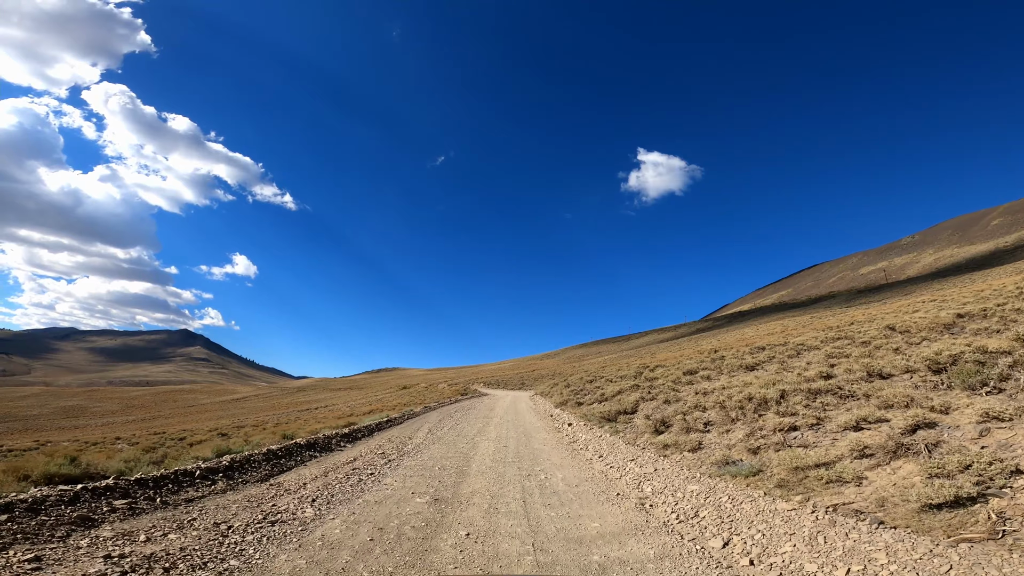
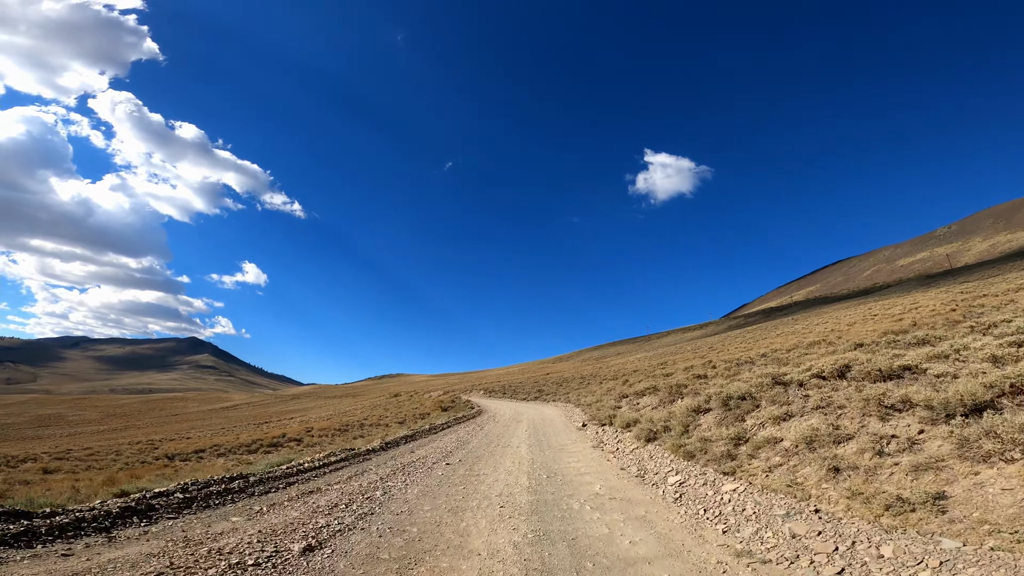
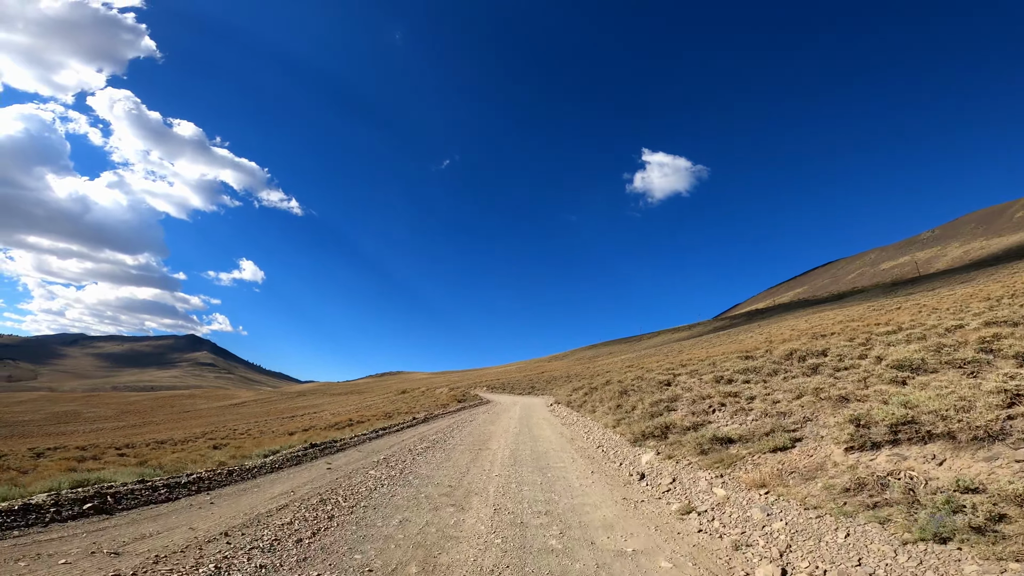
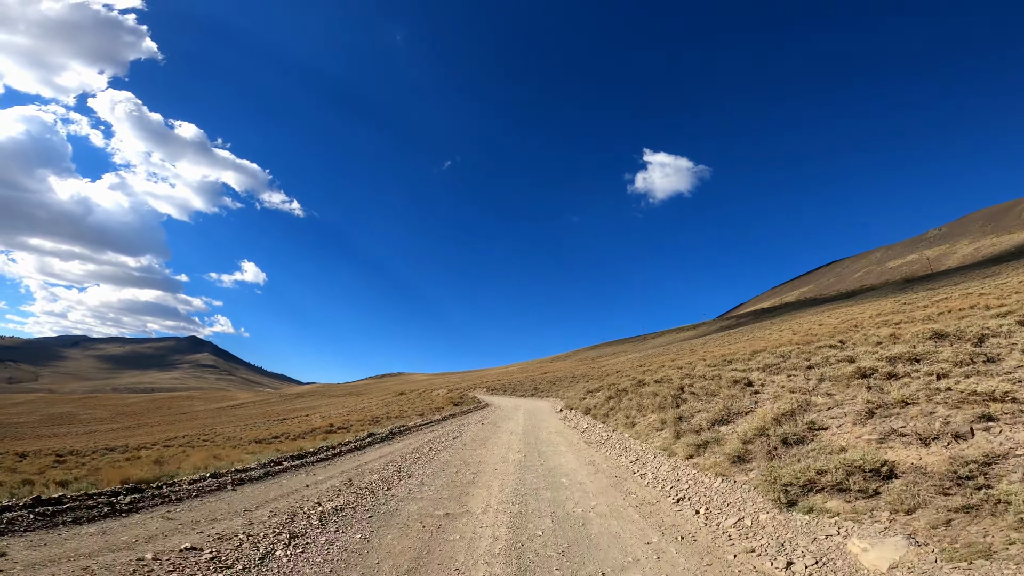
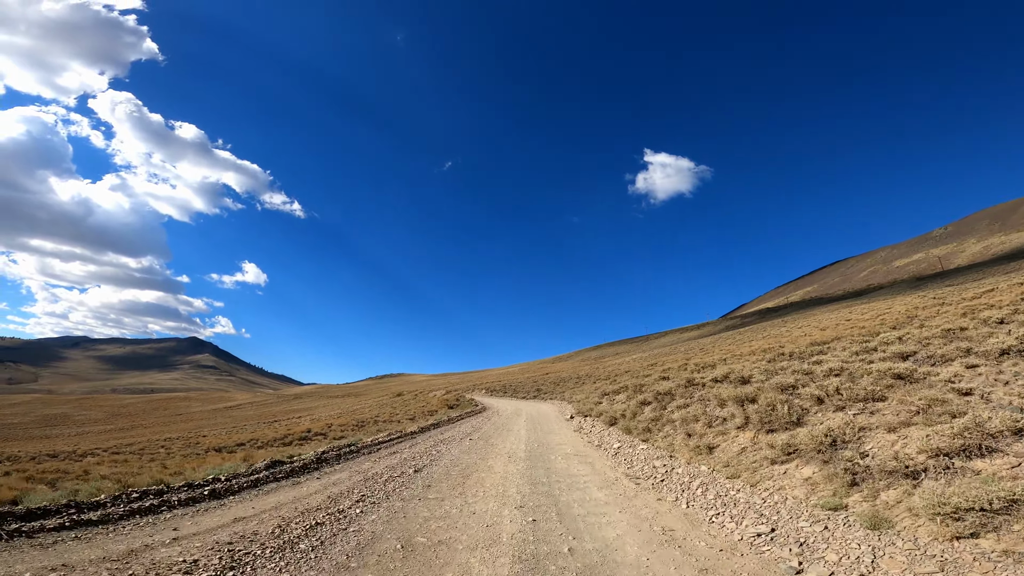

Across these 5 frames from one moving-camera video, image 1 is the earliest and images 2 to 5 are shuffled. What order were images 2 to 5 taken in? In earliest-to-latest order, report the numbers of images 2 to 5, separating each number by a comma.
3, 4, 5, 2
